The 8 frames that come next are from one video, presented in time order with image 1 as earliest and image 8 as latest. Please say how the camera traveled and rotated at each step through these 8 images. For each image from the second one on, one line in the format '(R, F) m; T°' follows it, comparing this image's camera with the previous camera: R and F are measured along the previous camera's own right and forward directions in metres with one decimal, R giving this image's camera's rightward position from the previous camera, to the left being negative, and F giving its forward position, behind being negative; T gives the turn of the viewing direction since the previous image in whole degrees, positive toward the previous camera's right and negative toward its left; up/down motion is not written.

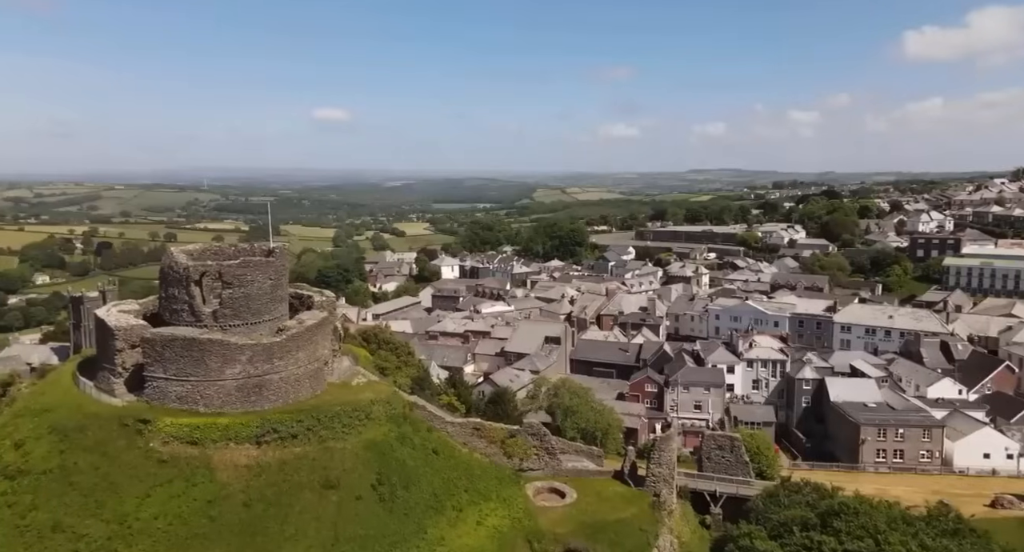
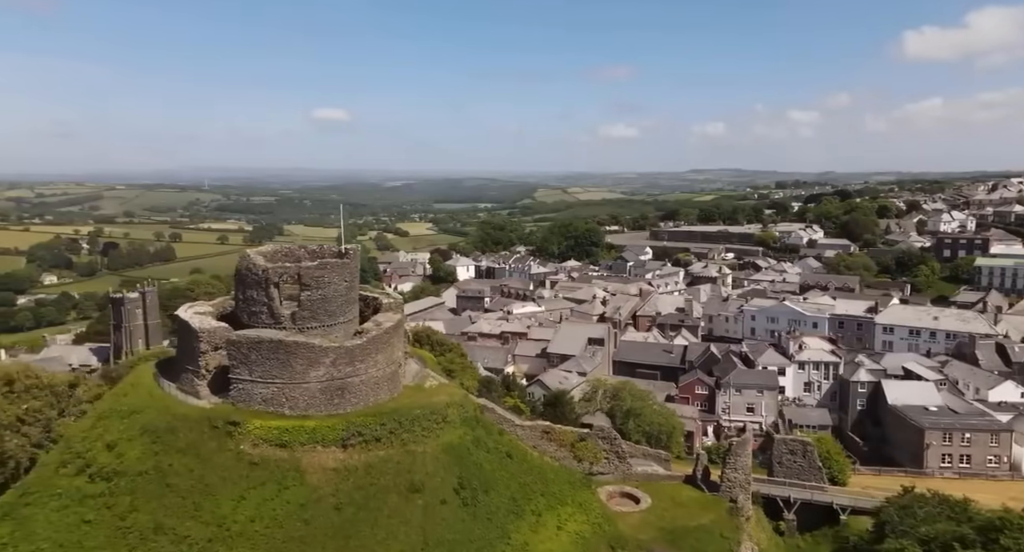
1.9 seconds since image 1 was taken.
(-2.1, +0.2) m; -1°
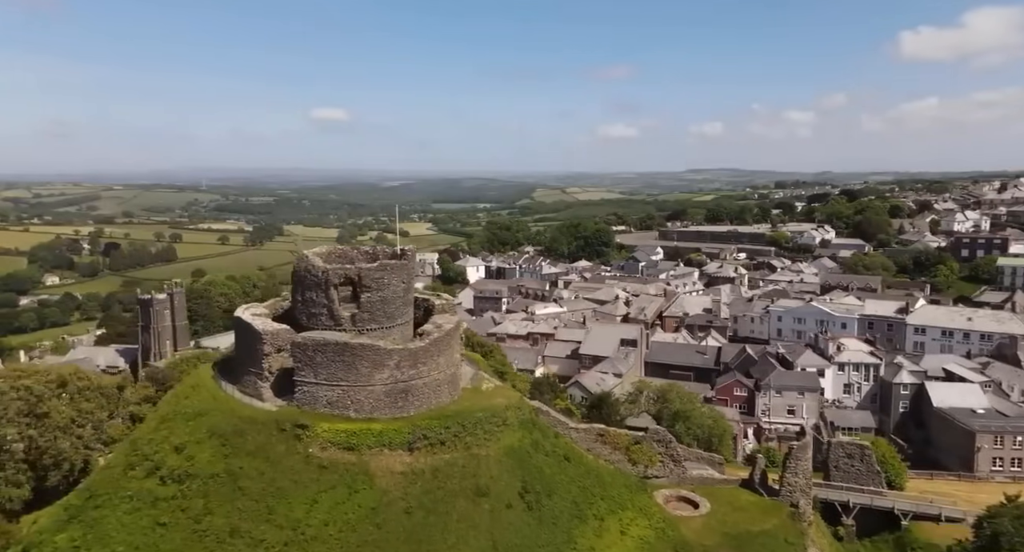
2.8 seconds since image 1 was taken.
(-1.7, +0.3) m; -1°
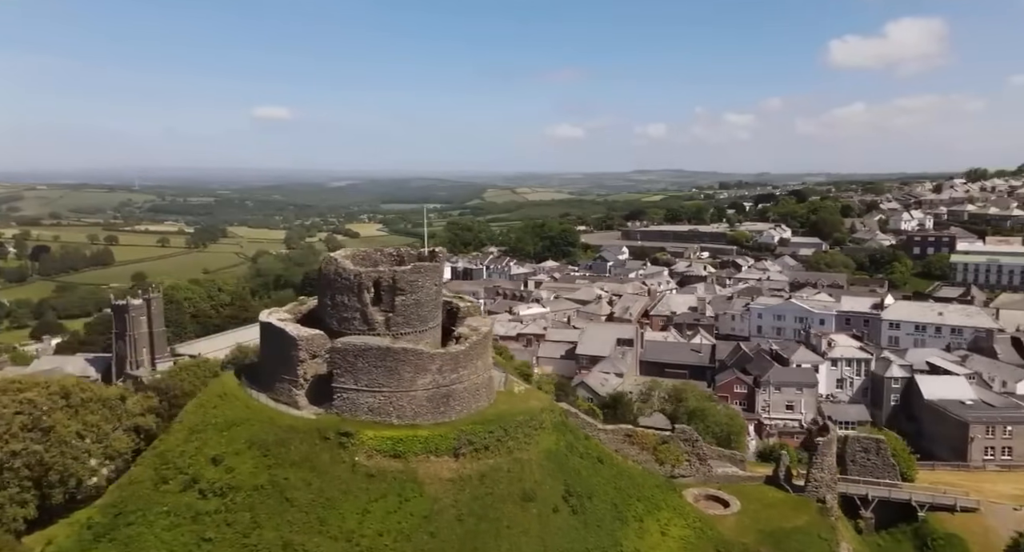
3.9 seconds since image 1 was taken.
(-2.3, +0.3) m; +3°
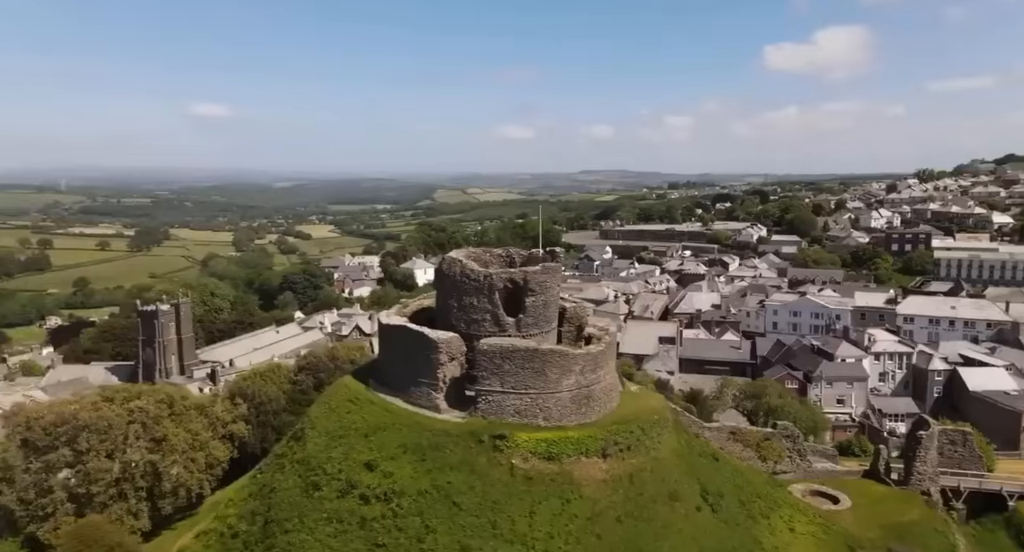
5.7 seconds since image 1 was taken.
(-4.6, +0.2) m; +2°
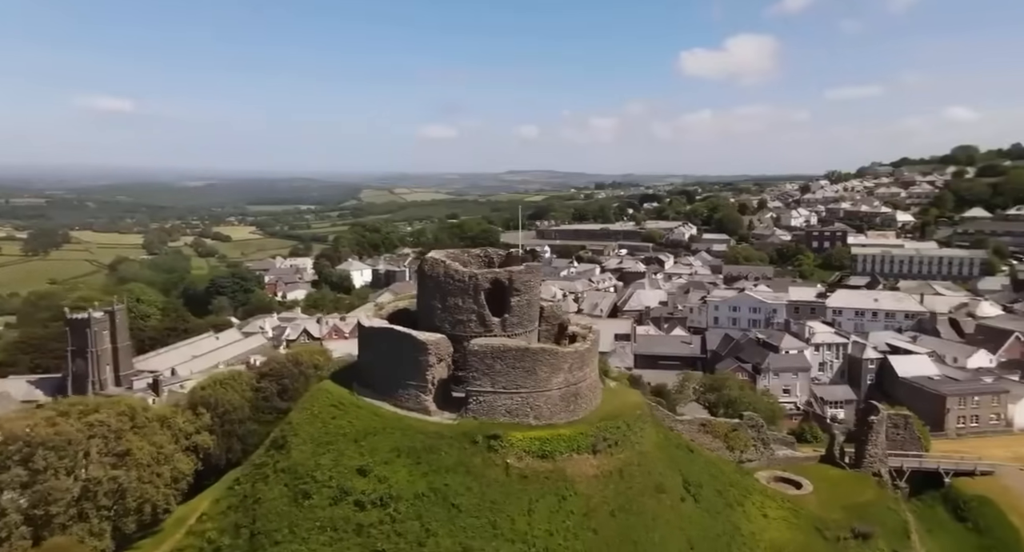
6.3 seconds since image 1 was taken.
(-1.4, 0.0) m; +5°
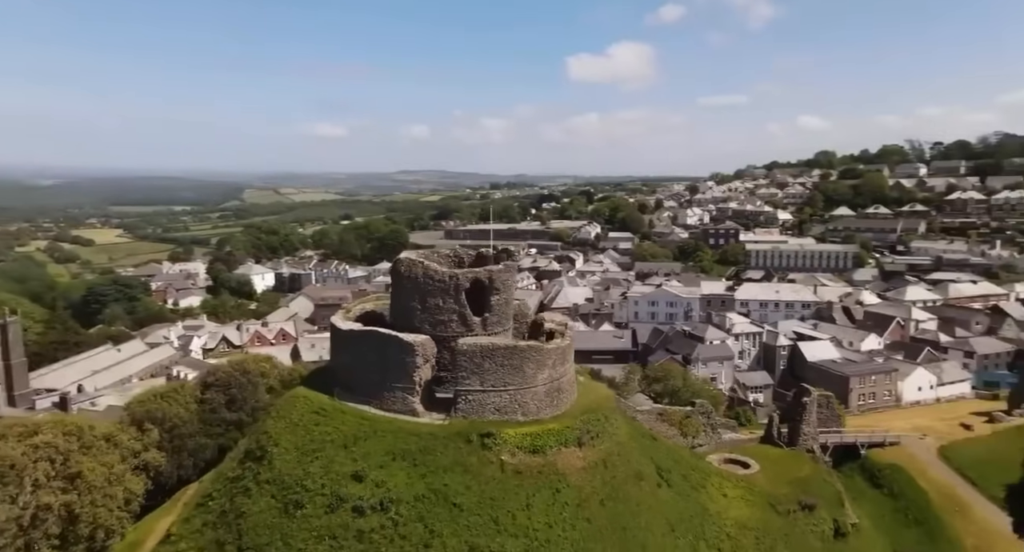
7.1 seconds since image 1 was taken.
(-2.2, -0.1) m; +8°
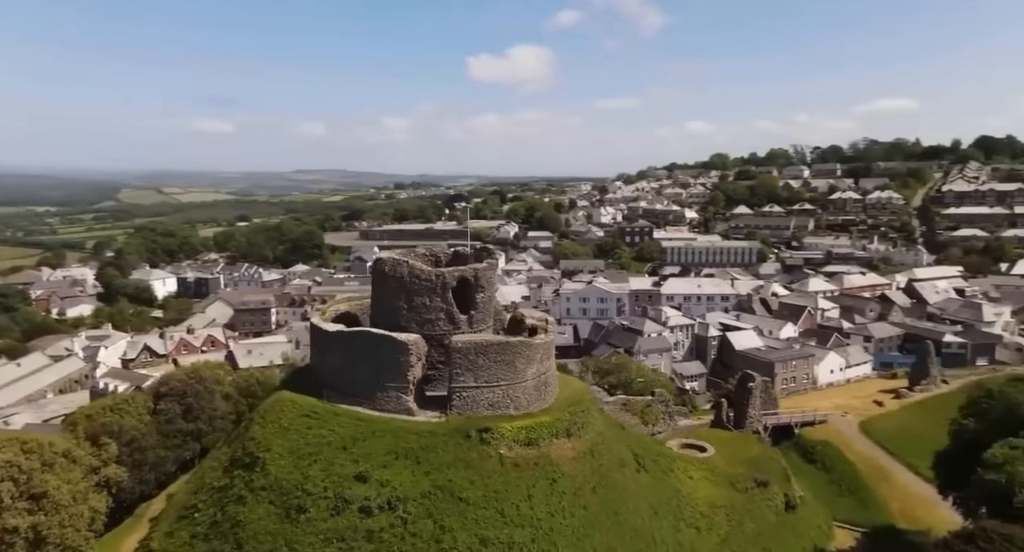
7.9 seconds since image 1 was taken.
(-2.1, -0.3) m; +7°
